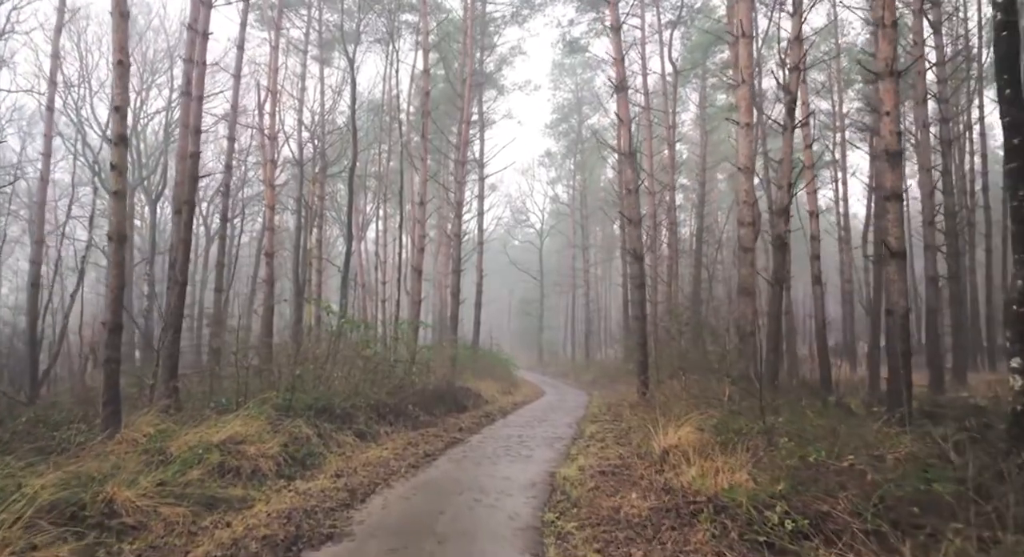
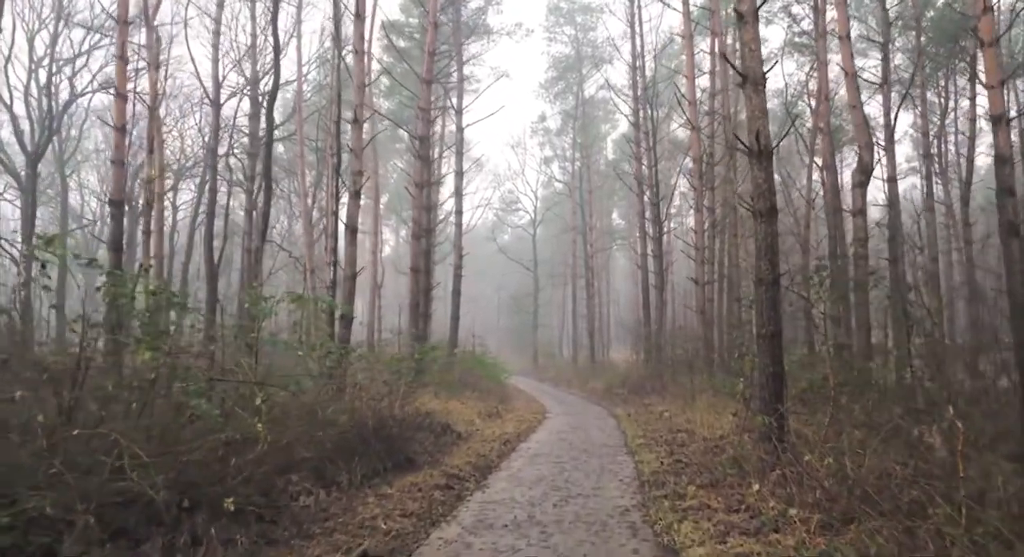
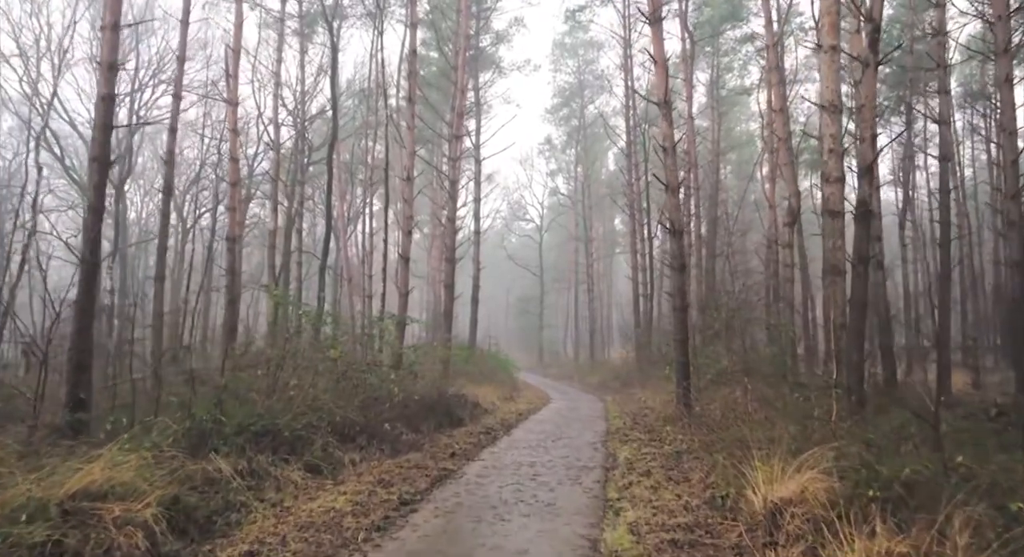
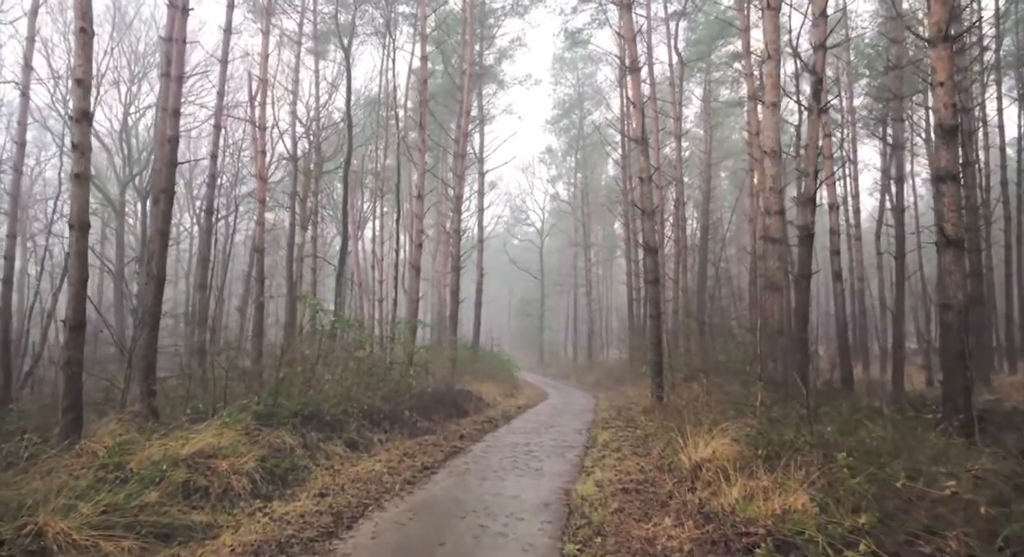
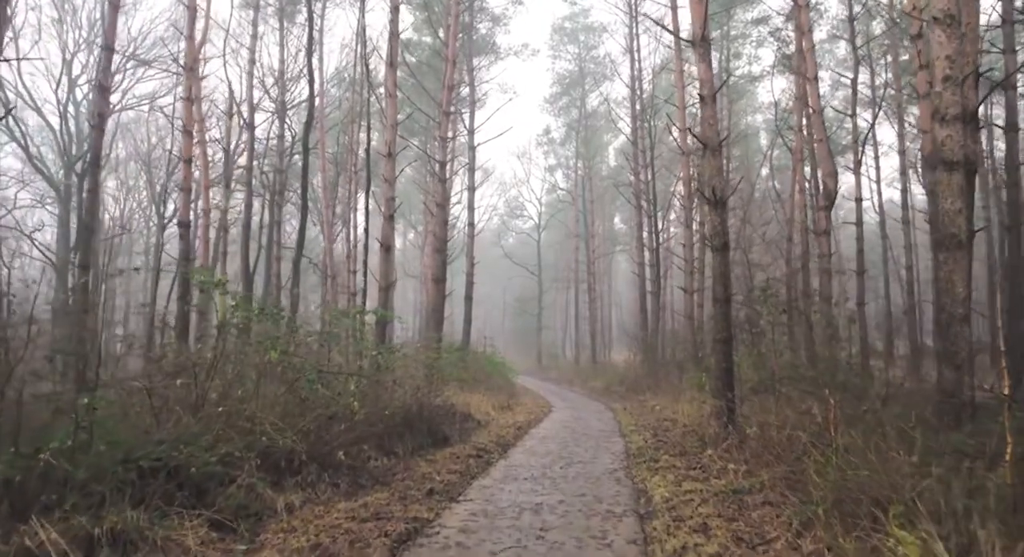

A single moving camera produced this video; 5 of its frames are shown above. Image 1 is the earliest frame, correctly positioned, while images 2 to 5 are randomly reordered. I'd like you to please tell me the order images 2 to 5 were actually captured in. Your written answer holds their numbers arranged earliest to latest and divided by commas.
4, 3, 5, 2
